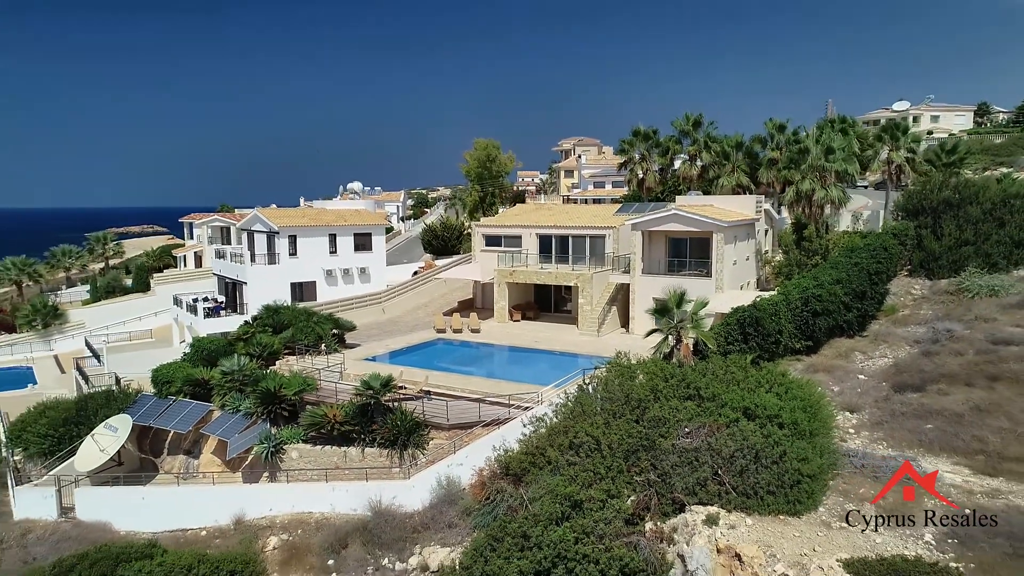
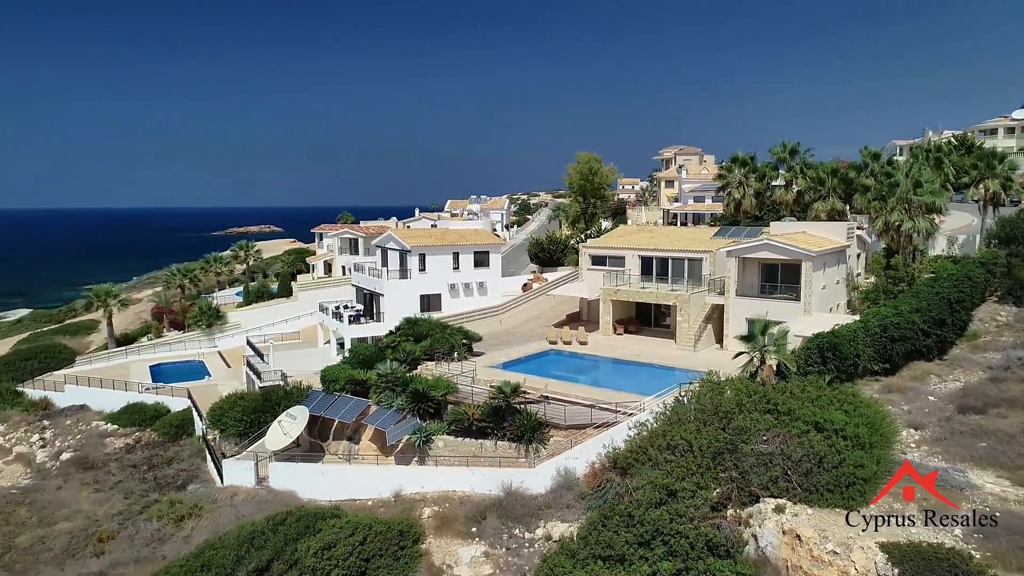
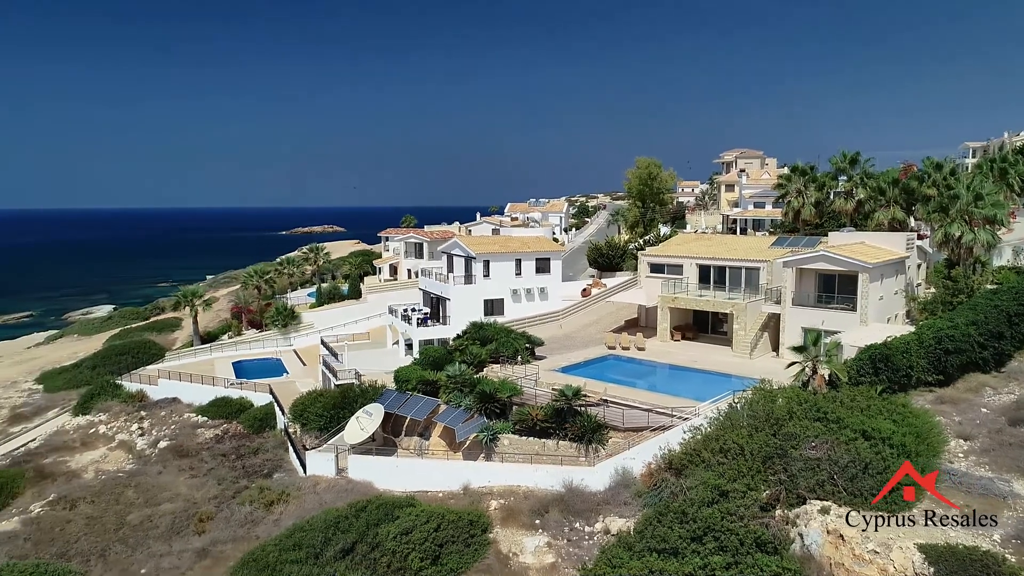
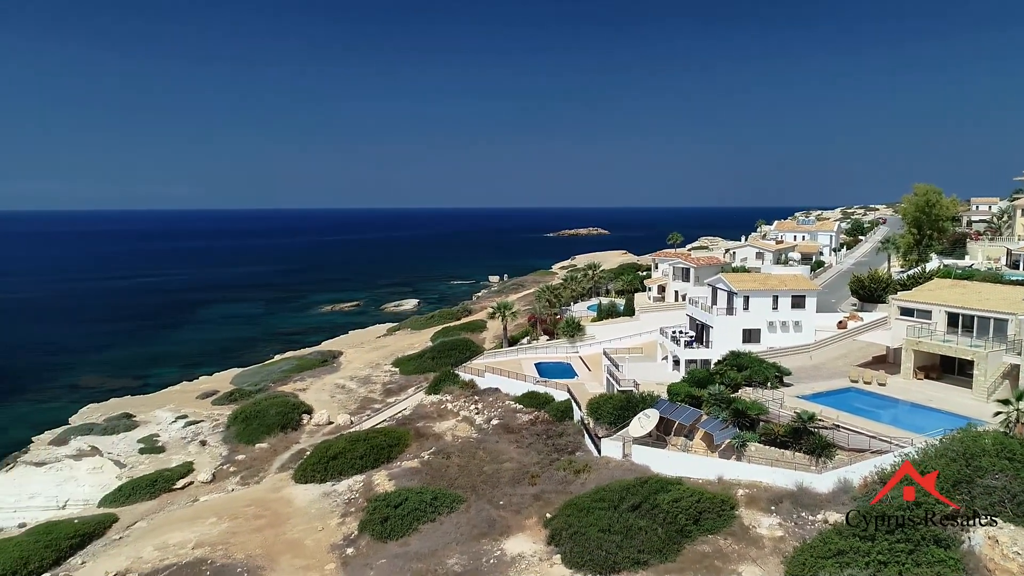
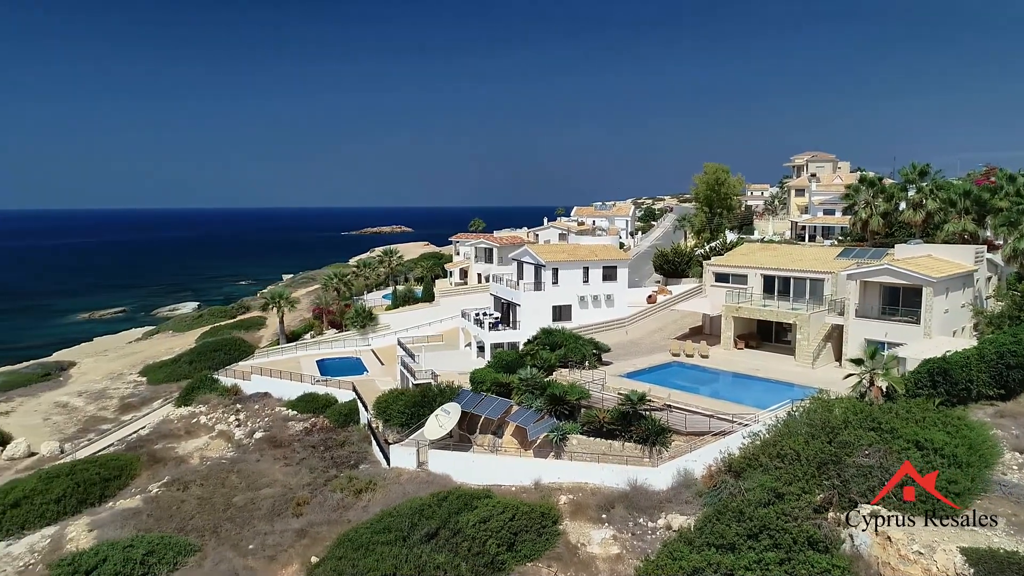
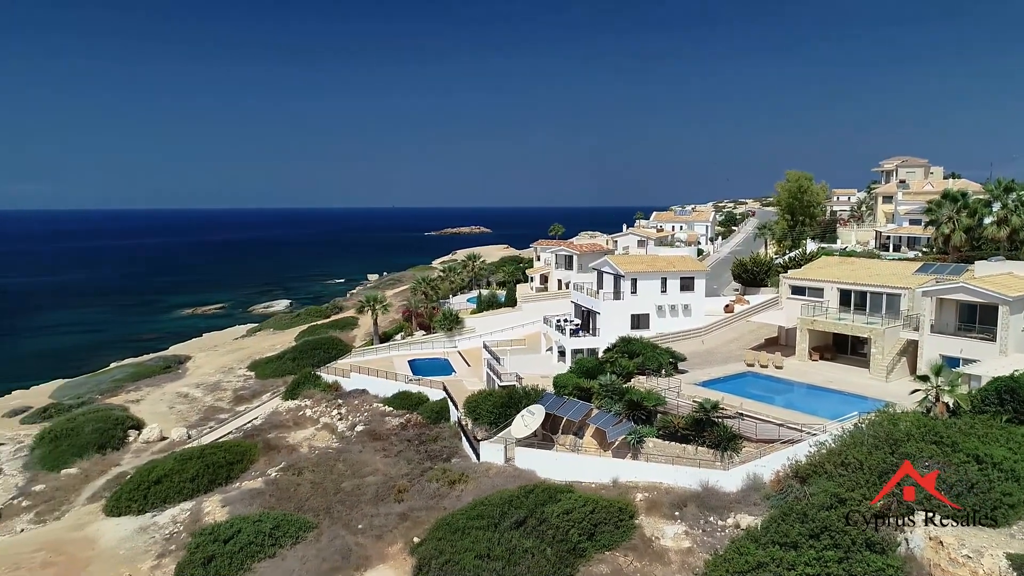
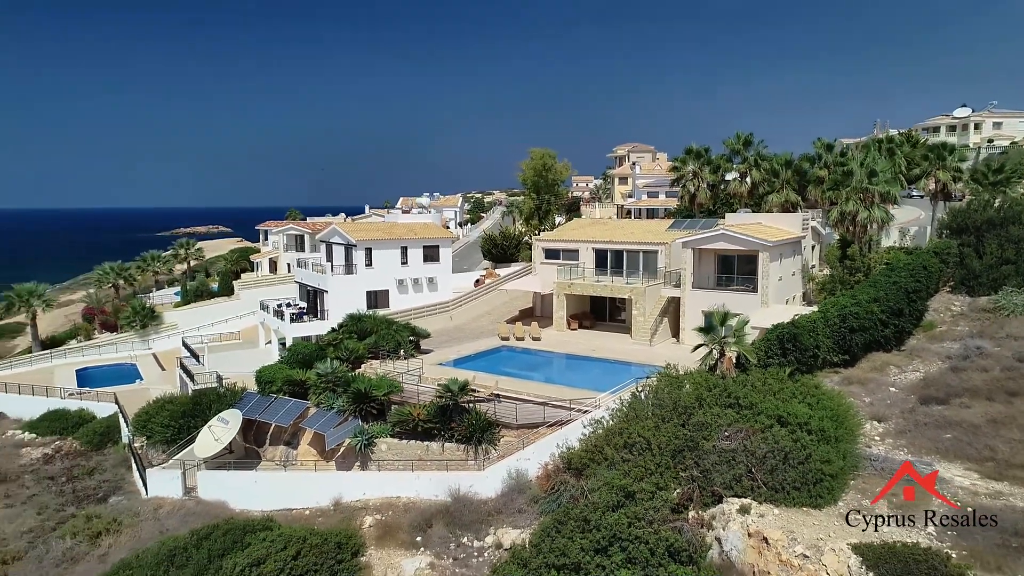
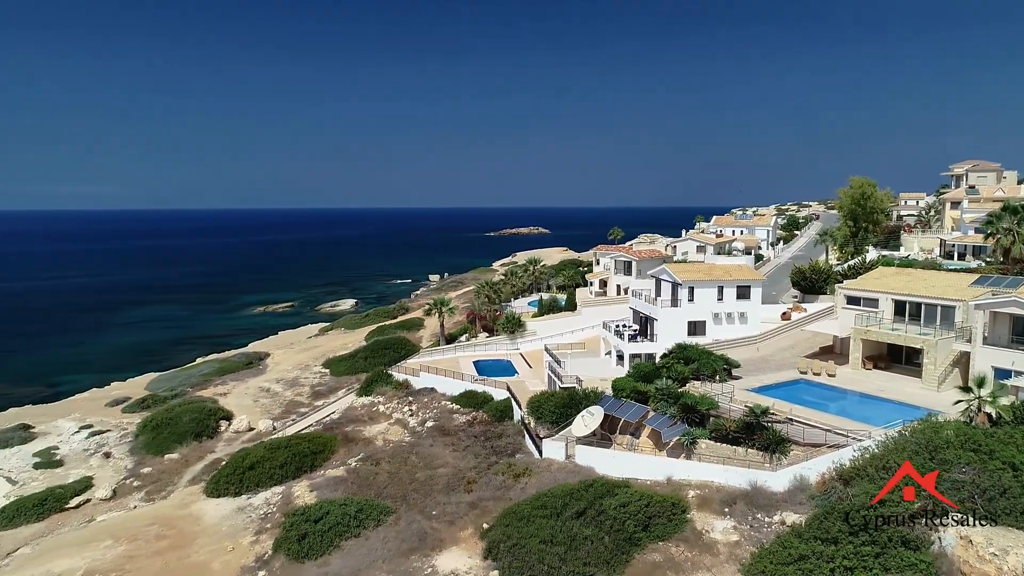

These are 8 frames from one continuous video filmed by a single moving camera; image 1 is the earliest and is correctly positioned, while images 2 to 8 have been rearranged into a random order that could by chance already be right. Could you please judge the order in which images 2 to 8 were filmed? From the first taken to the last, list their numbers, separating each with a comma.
7, 2, 3, 5, 6, 8, 4
